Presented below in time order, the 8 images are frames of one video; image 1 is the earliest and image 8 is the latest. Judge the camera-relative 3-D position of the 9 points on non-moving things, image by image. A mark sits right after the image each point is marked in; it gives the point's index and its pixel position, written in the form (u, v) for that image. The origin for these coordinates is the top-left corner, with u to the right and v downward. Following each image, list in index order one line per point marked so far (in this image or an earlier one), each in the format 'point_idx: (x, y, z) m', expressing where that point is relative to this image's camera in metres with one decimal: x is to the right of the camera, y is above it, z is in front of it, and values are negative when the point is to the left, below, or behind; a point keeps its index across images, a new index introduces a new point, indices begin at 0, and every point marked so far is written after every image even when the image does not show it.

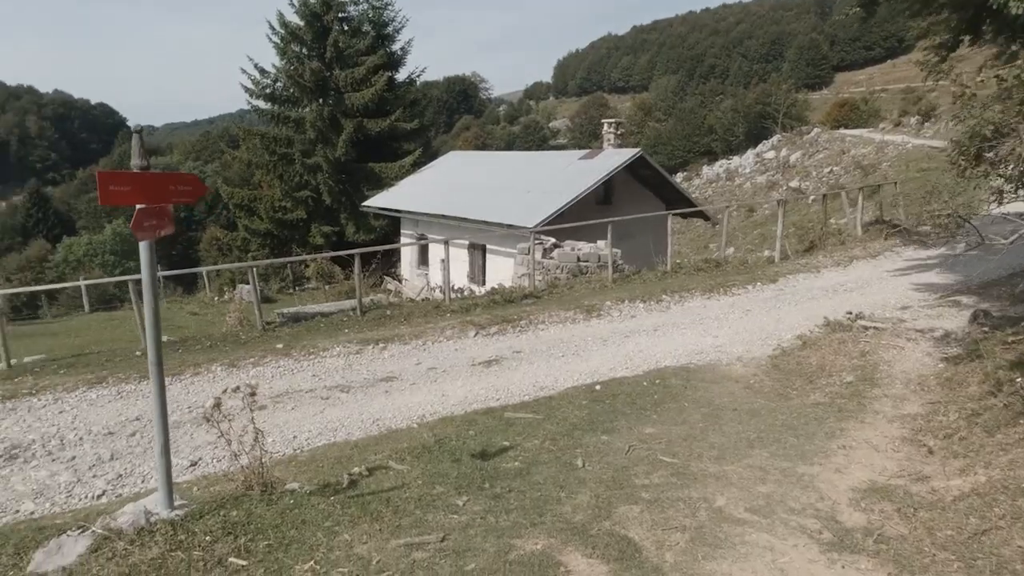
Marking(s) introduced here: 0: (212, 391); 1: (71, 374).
0: (-3.2, -1.1, +7.1) m
1: (-5.1, -1.0, +7.7) m
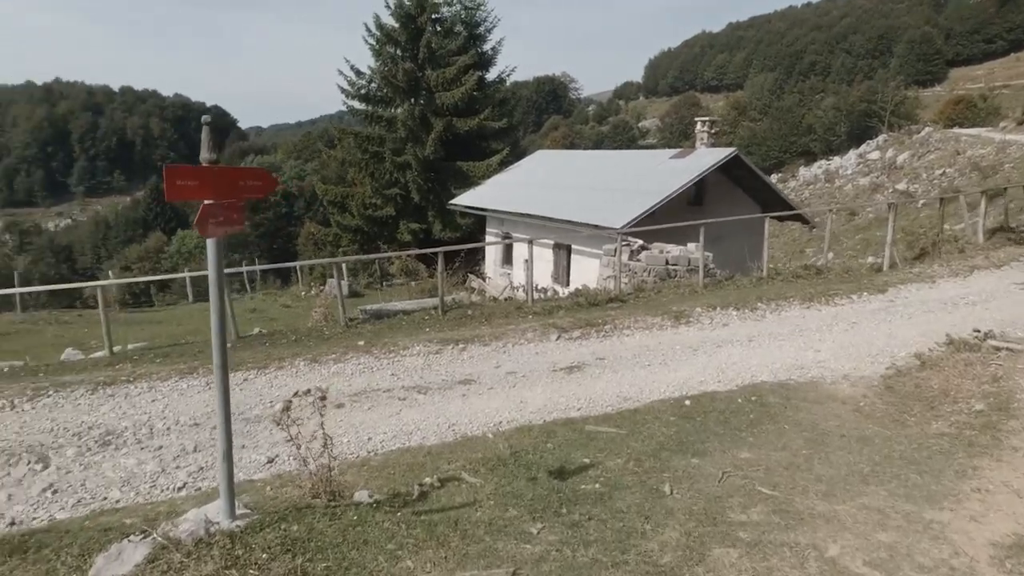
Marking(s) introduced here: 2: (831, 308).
0: (-2.4, -1.1, +7.2) m
1: (-4.1, -0.9, +8.0) m
2: (+4.9, -0.3, +10.3) m
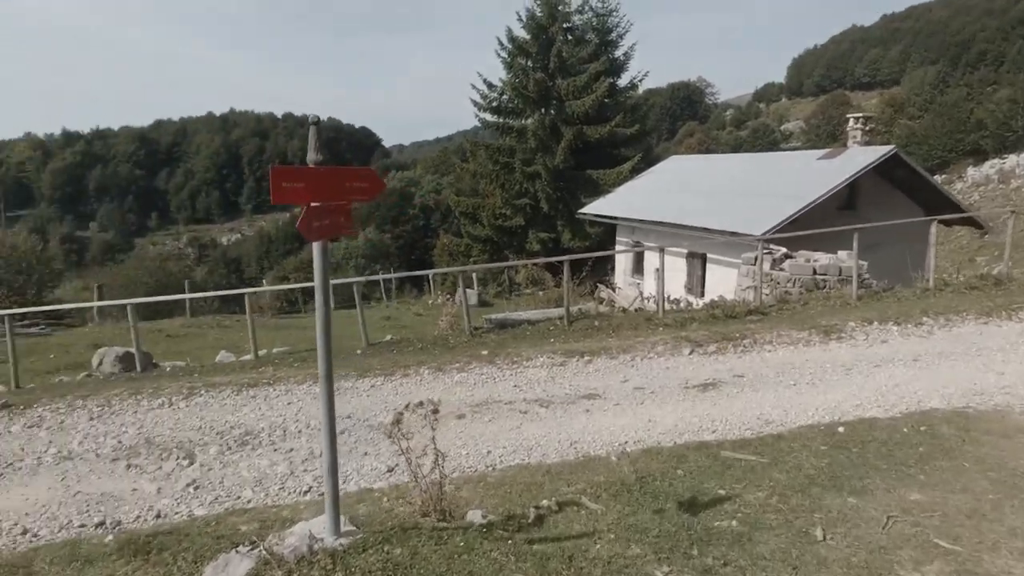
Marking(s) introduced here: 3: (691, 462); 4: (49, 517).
0: (-1.0, -1.2, +7.2) m
1: (-2.6, -1.0, +8.3) m
2: (+6.7, -0.5, +8.9) m
3: (+1.2, -1.2, +4.6) m
4: (-3.5, -1.7, +5.1) m
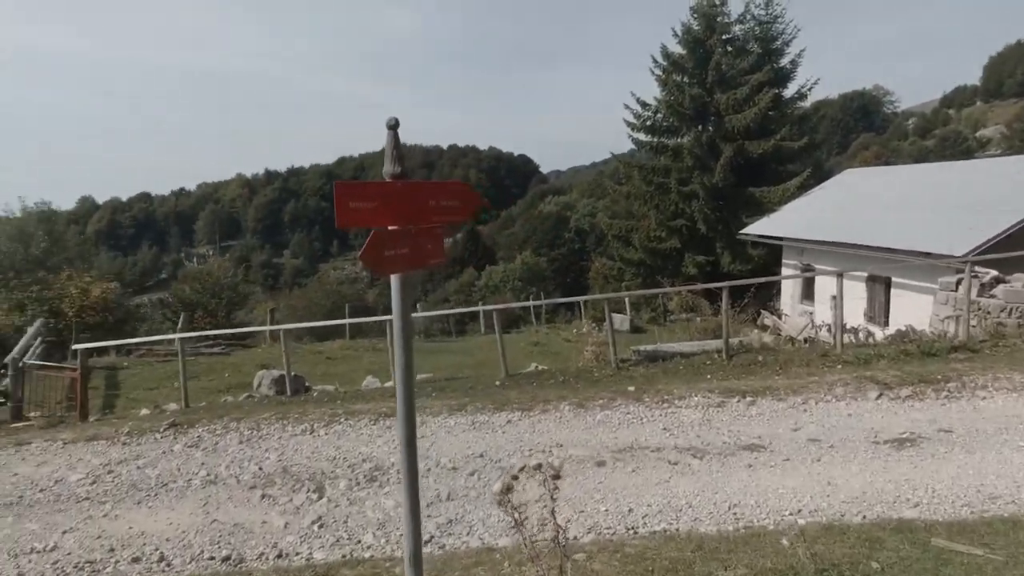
0: (+0.4, -1.5, +6.6) m
1: (-0.9, -1.3, +8.1) m
2: (+8.3, -0.8, +6.5) m
3: (+2.0, -1.4, +3.6) m
4: (-2.5, -2.0, +5.1) m
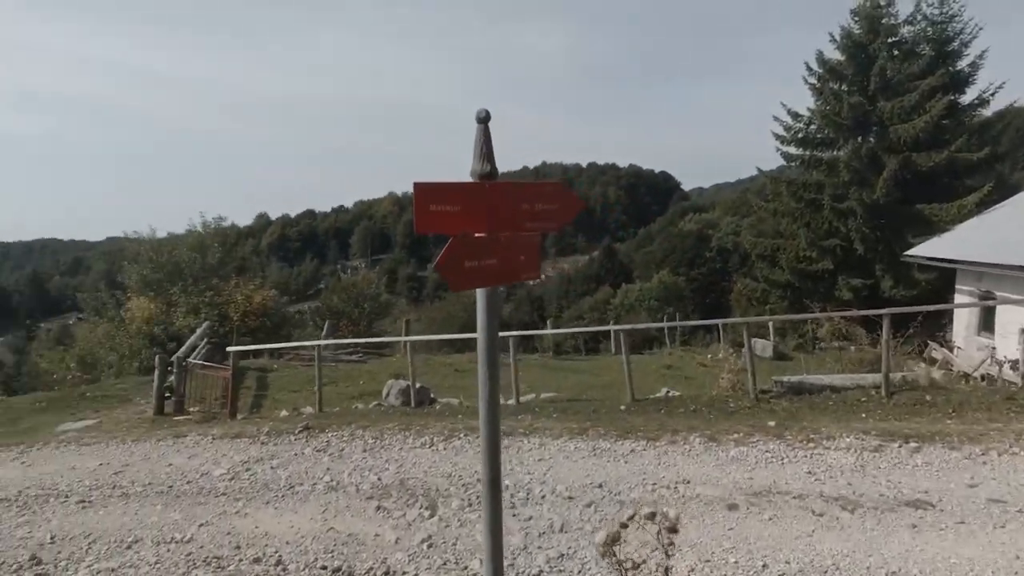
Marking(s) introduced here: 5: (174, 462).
0: (+1.5, -1.7, +6.1) m
1: (+0.6, -1.6, +7.8) m
2: (+9.3, -1.3, +4.4) m
3: (+2.5, -1.6, +2.8) m
4: (-1.6, -2.0, +5.2) m
5: (-4.1, -2.1, +8.1) m
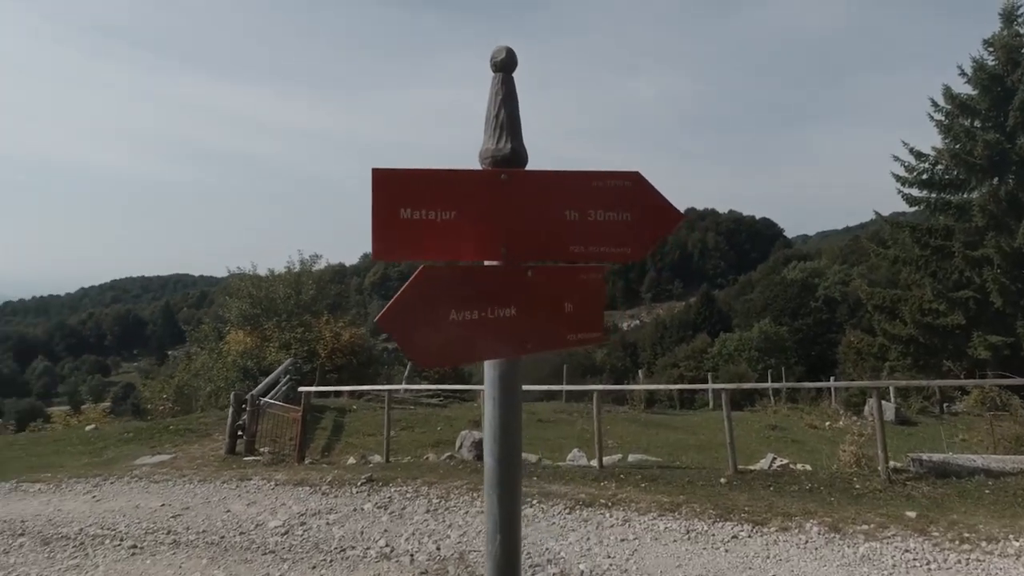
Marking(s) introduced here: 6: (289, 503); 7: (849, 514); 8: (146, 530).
0: (+2.1, -2.1, +5.0) m
1: (+1.4, -2.1, +6.8) m
2: (+9.5, -1.7, +2.3) m
3: (+2.6, -1.8, +1.6) m
4: (-1.2, -2.3, +4.5) m
5: (-3.2, -2.5, +7.6) m
6: (-2.5, -2.4, +7.6) m
7: (+3.0, -2.0, +5.9) m
8: (-3.9, -2.6, +7.2) m
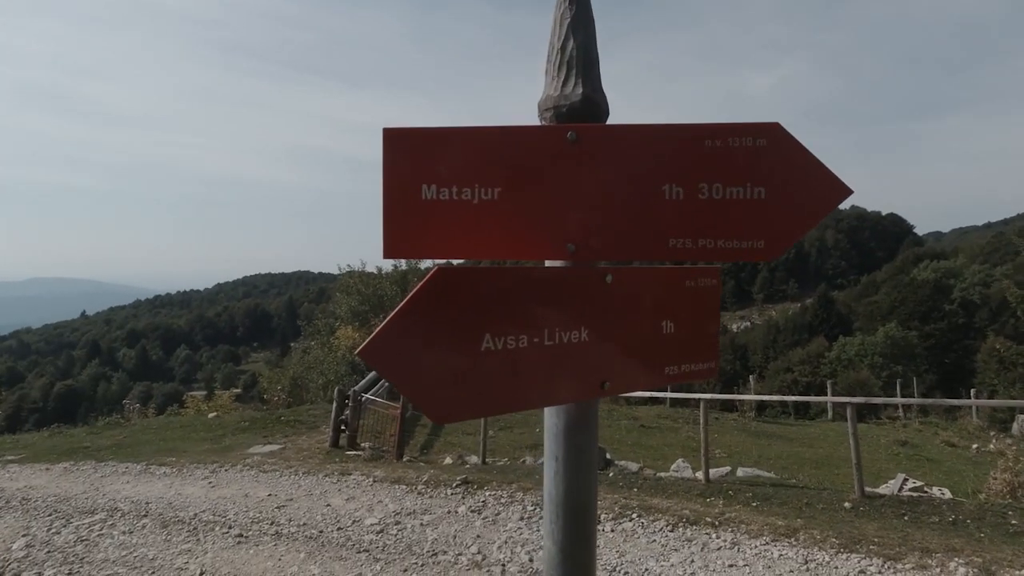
0: (+2.8, -2.1, +4.3) m
1: (+2.3, -2.1, +6.2) m
2: (+9.7, -1.8, +0.5) m
3: (+2.7, -1.8, +0.9) m
4: (-0.6, -2.3, +4.3) m
5: (-2.1, -2.5, +7.8) m
6: (-1.4, -2.4, +7.6) m
7: (+3.7, -2.0, +5.1) m
8: (-2.9, -2.6, +7.4) m
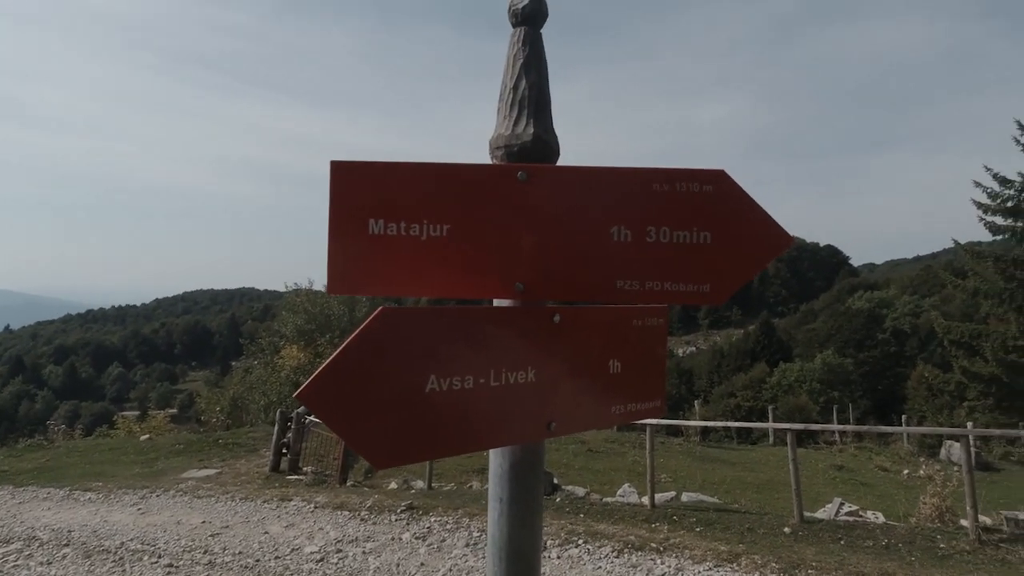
0: (+2.4, -2.3, +4.4) m
1: (+1.8, -2.3, +6.2) m
2: (+9.6, -2.1, +1.1) m
3: (+2.6, -1.9, +1.0) m
4: (-0.9, -2.5, +4.2) m
5: (-2.7, -2.7, +7.5) m
6: (-2.0, -2.7, +7.4) m
7: (+3.3, -2.3, +5.3) m
8: (-3.5, -2.8, +7.1) m
